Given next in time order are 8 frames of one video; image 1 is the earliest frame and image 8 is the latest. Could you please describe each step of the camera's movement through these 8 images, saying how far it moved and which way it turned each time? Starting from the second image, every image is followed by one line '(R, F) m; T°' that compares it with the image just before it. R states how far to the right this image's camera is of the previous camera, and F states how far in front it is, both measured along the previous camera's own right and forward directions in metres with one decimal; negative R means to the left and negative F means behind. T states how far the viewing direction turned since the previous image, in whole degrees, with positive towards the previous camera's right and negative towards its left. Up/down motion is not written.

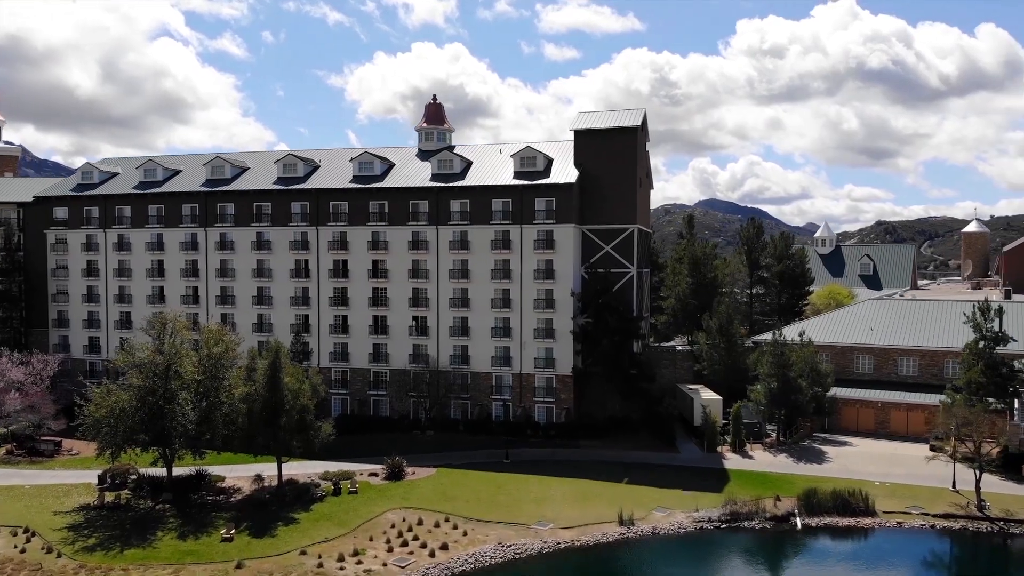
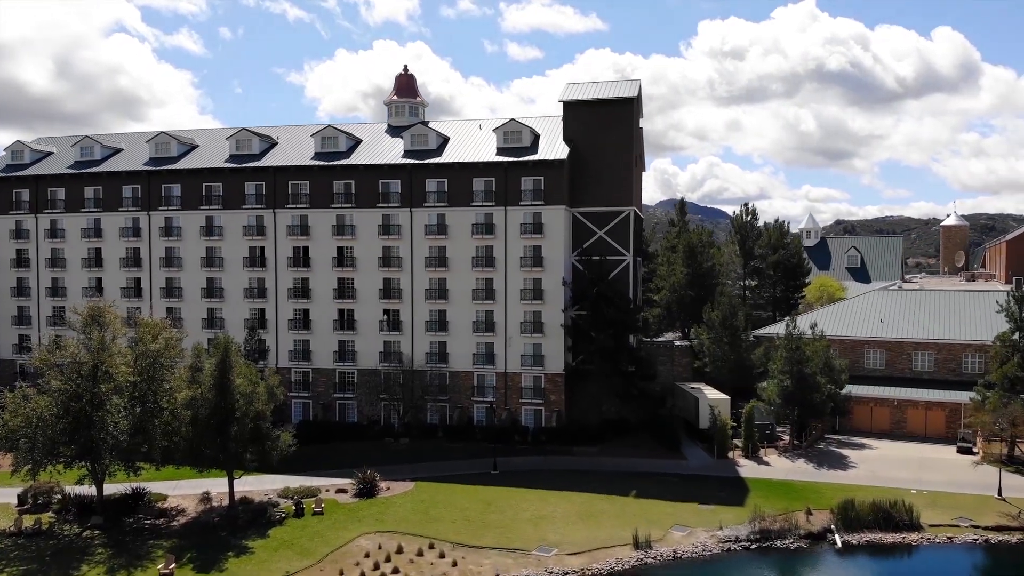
(-1.2, +5.8) m; +3°
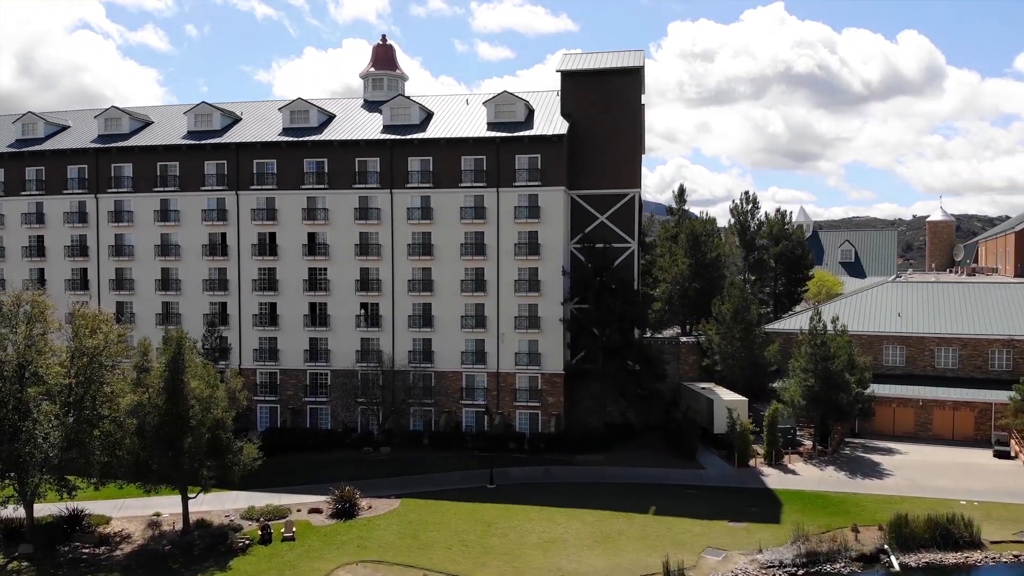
(-1.2, +5.0) m; +2°
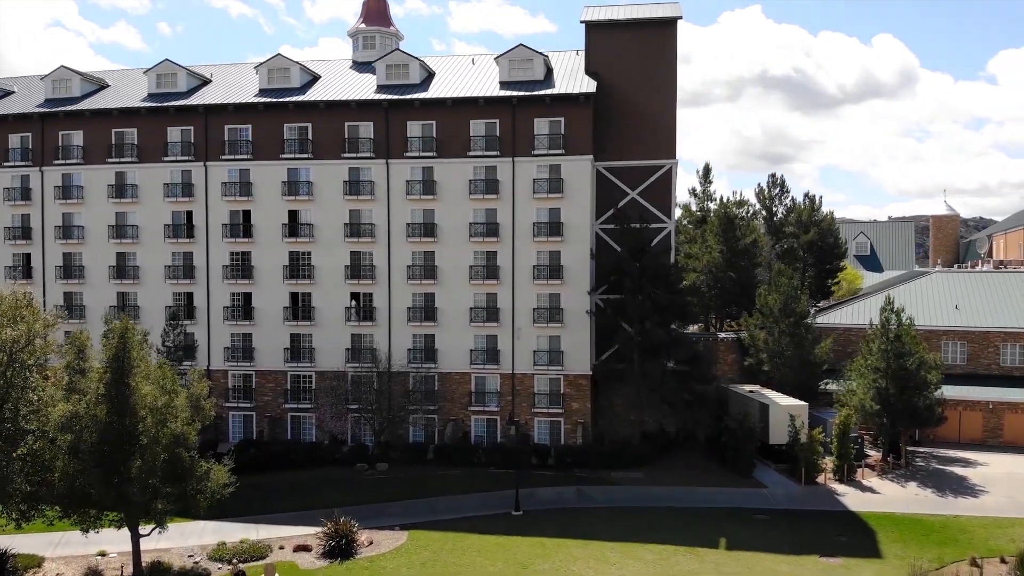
(-1.9, +6.5) m; +2°
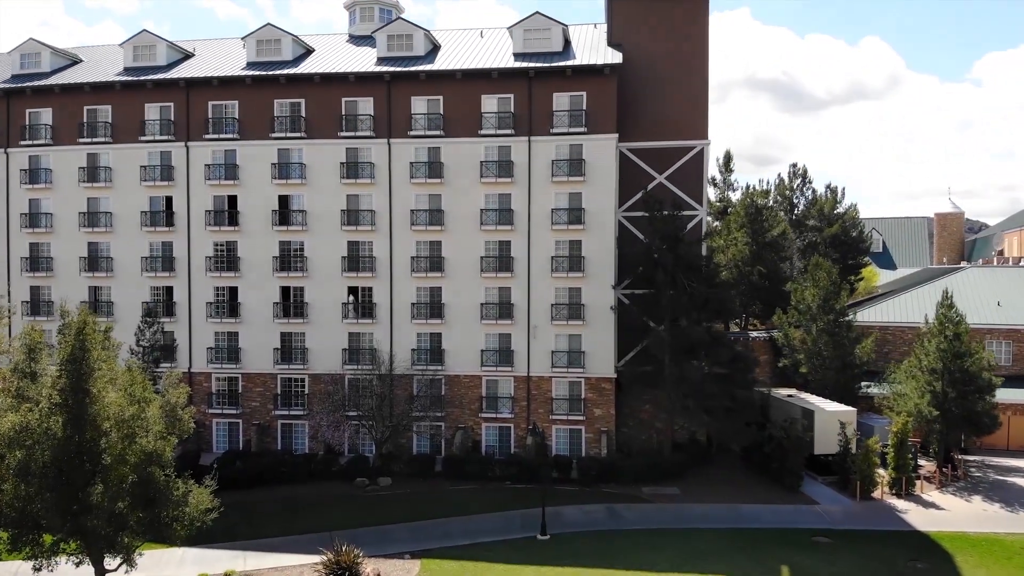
(-1.2, +3.7) m; +1°
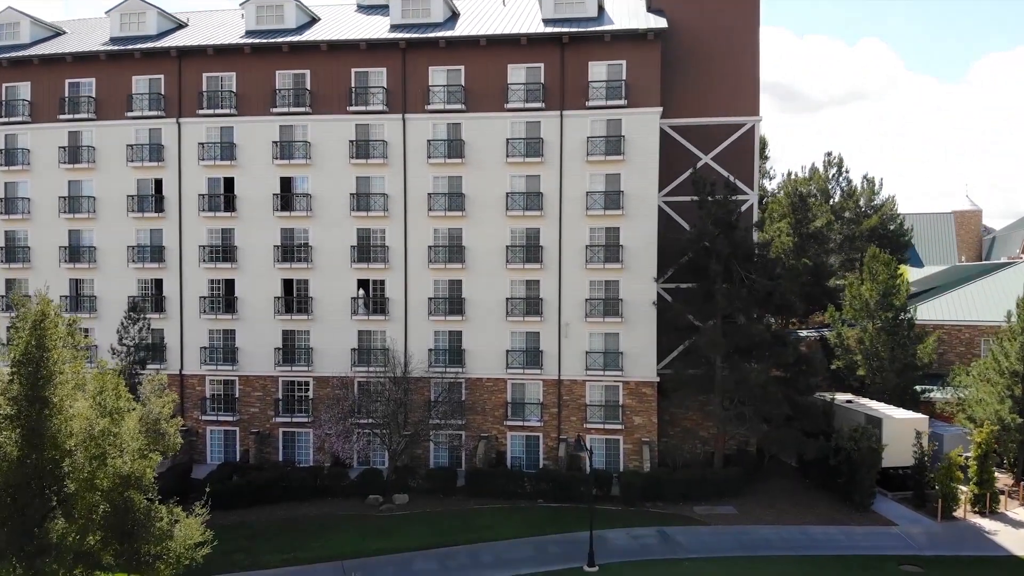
(-1.2, +3.6) m; 0°
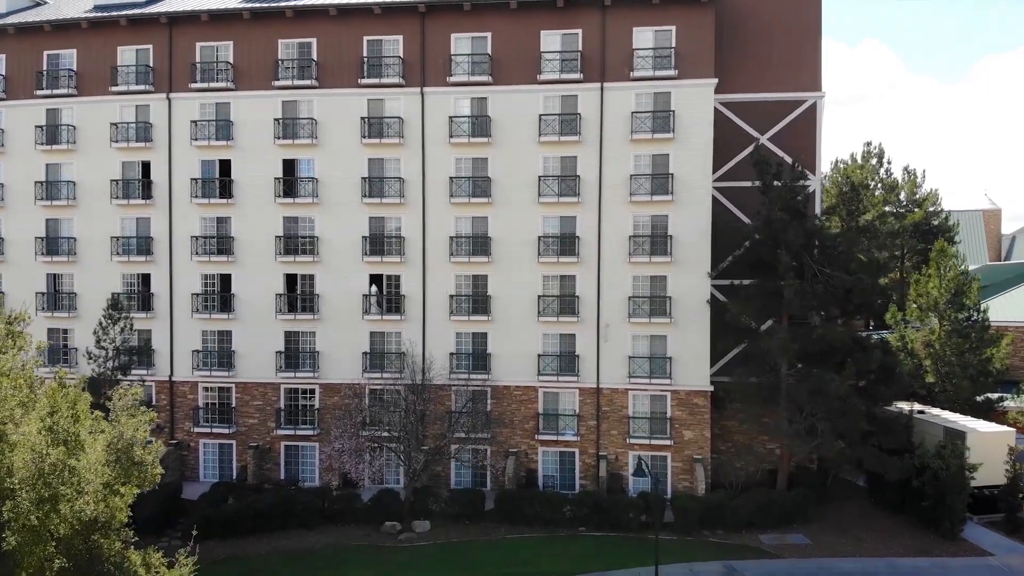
(-1.1, +3.6) m; 0°
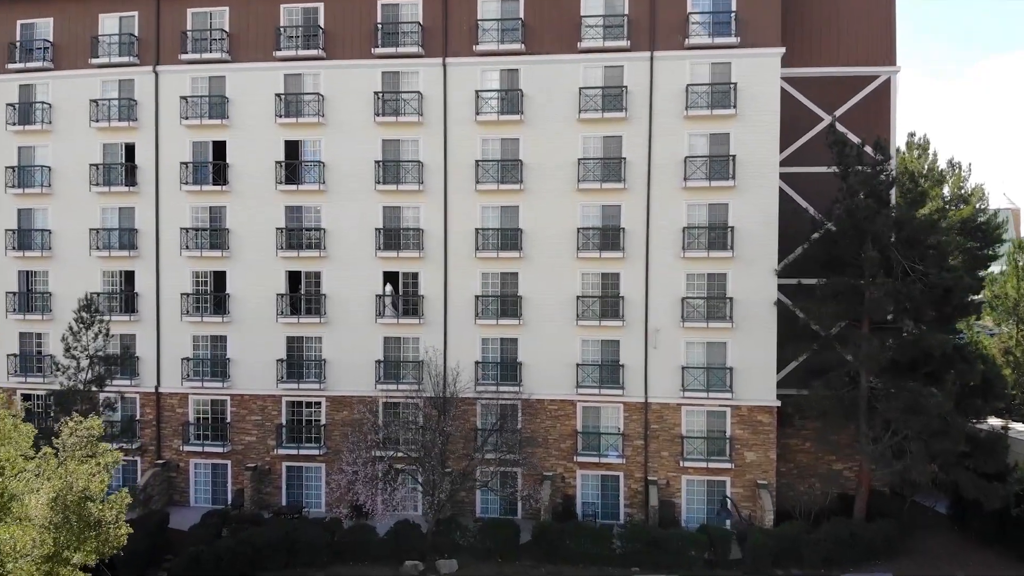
(-1.1, +3.4) m; 0°
